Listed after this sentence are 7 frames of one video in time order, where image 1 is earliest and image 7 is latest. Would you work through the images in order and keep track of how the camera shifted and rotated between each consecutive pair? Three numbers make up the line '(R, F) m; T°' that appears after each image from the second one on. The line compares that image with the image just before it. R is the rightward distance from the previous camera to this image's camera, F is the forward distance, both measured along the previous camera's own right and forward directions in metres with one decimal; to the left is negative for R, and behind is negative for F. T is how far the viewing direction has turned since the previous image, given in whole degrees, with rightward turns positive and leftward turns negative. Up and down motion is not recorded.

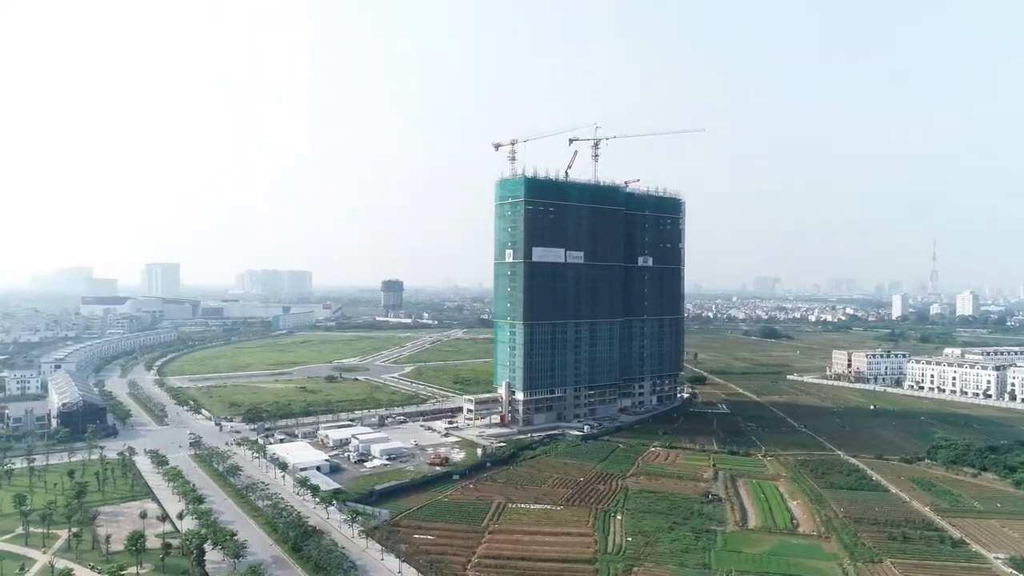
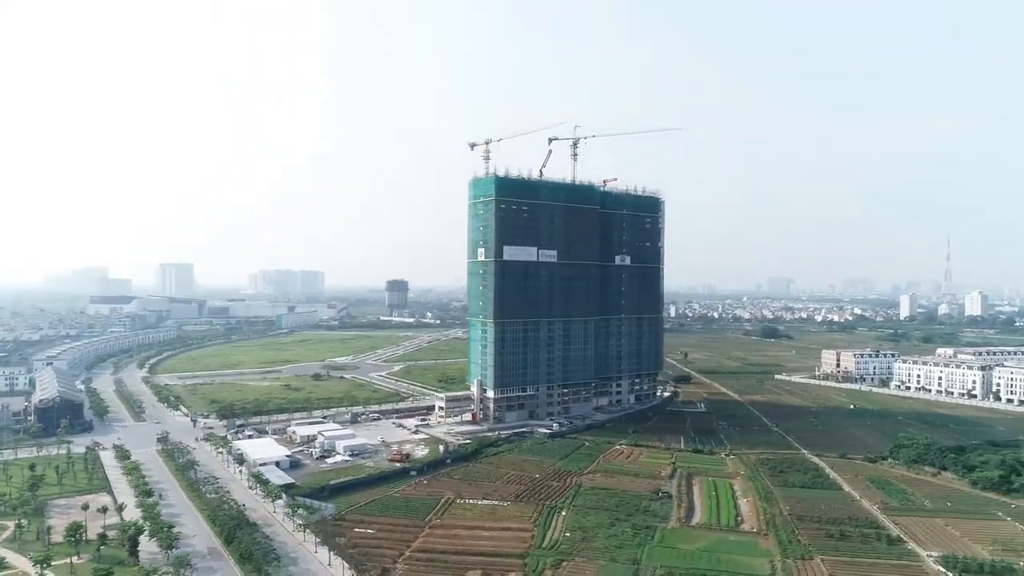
(+2.4, -0.2) m; -1°
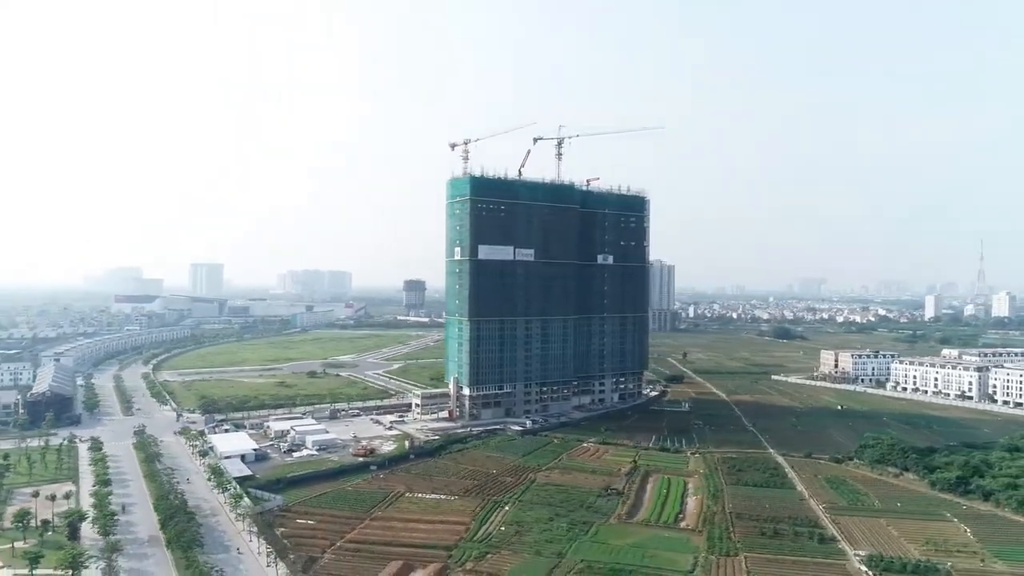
(+2.9, -0.3) m; -2°
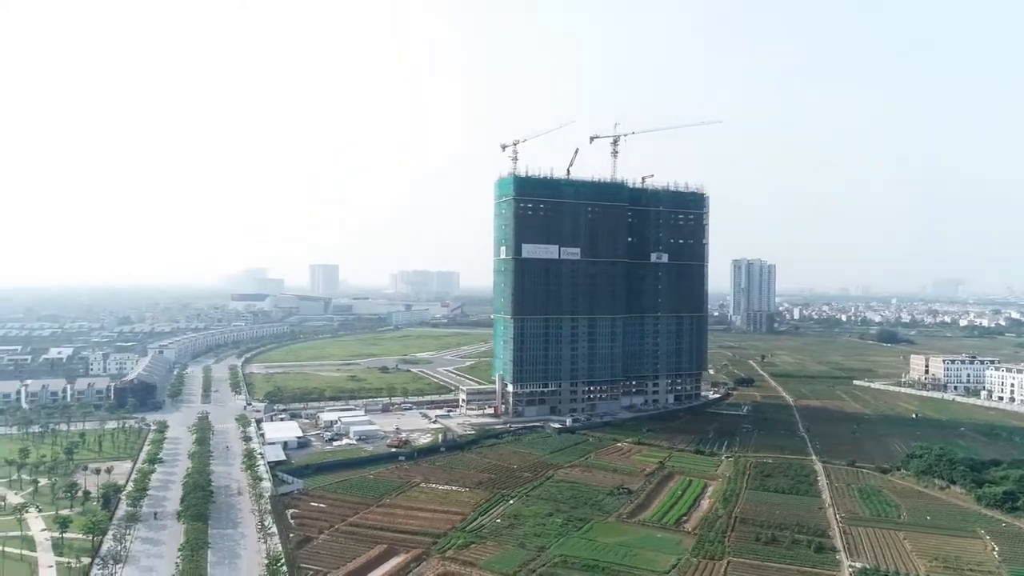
(+3.6, -0.1) m; -9°
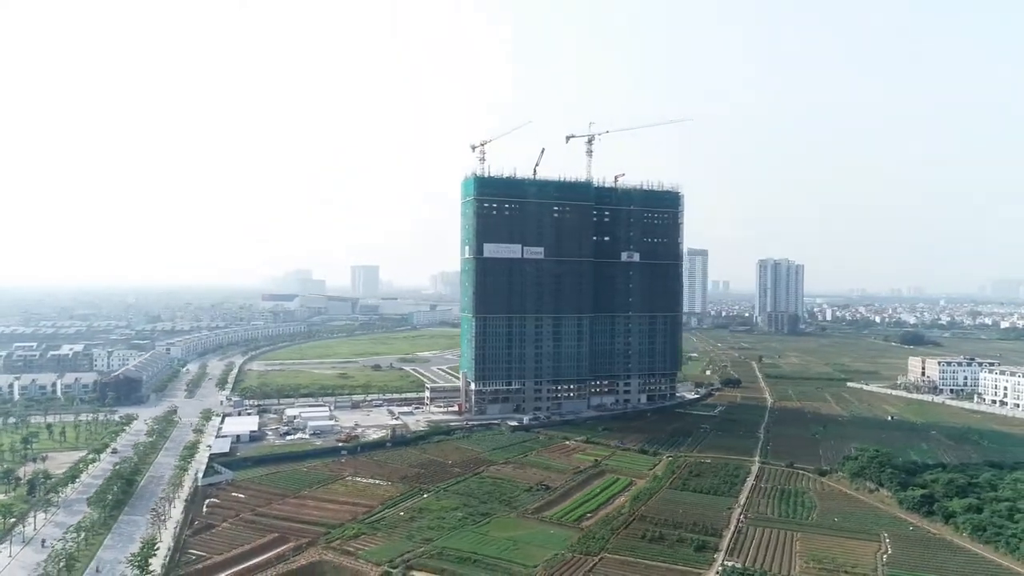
(+4.7, -0.2) m; -4°
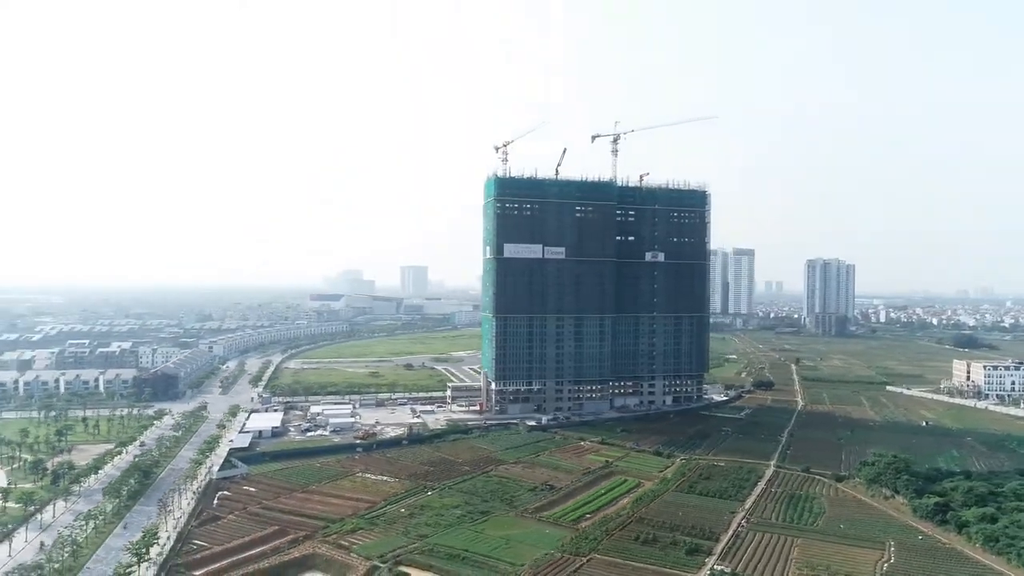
(+1.7, 0.0) m; -4°
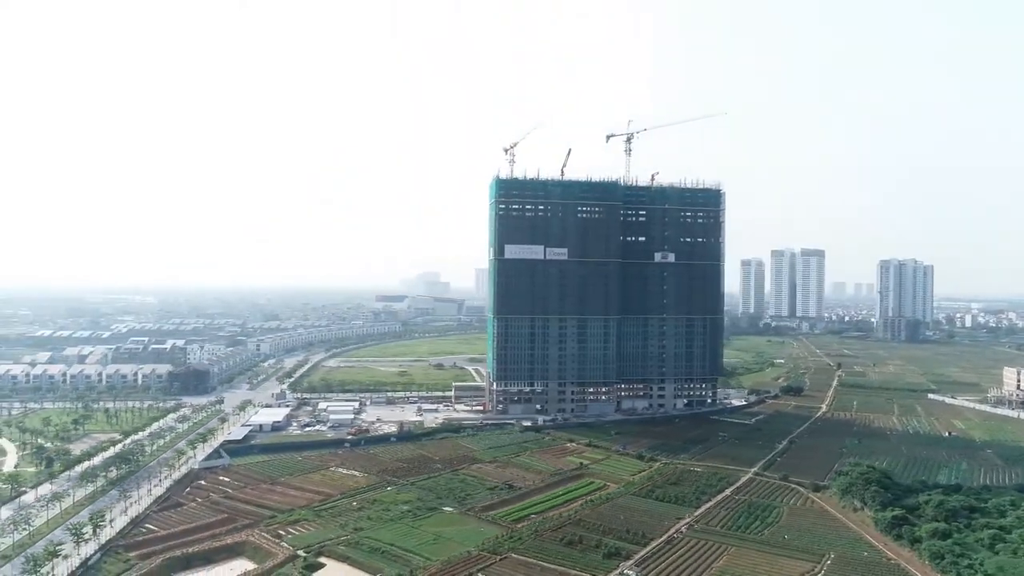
(+4.5, 0.0) m; -6°
